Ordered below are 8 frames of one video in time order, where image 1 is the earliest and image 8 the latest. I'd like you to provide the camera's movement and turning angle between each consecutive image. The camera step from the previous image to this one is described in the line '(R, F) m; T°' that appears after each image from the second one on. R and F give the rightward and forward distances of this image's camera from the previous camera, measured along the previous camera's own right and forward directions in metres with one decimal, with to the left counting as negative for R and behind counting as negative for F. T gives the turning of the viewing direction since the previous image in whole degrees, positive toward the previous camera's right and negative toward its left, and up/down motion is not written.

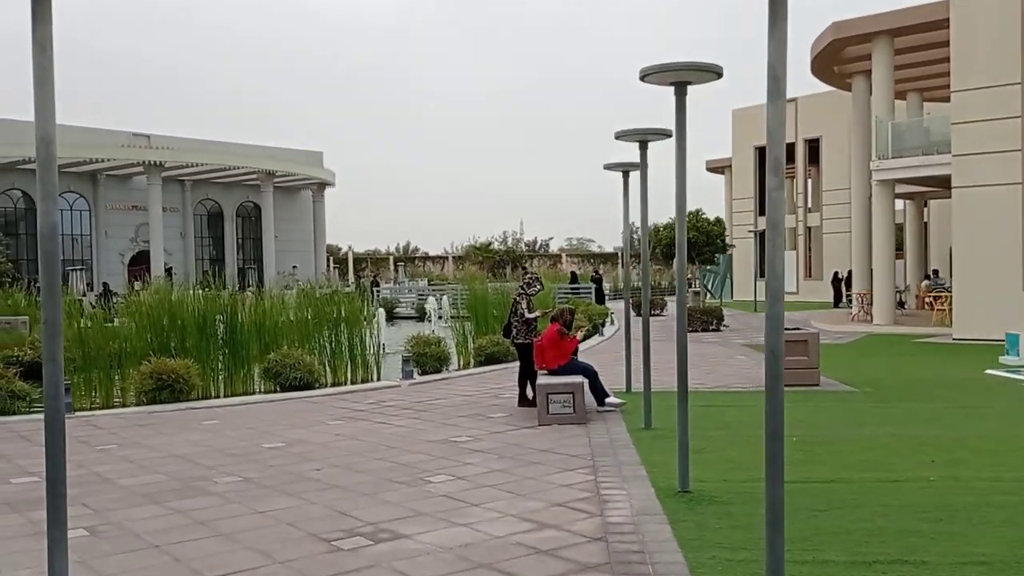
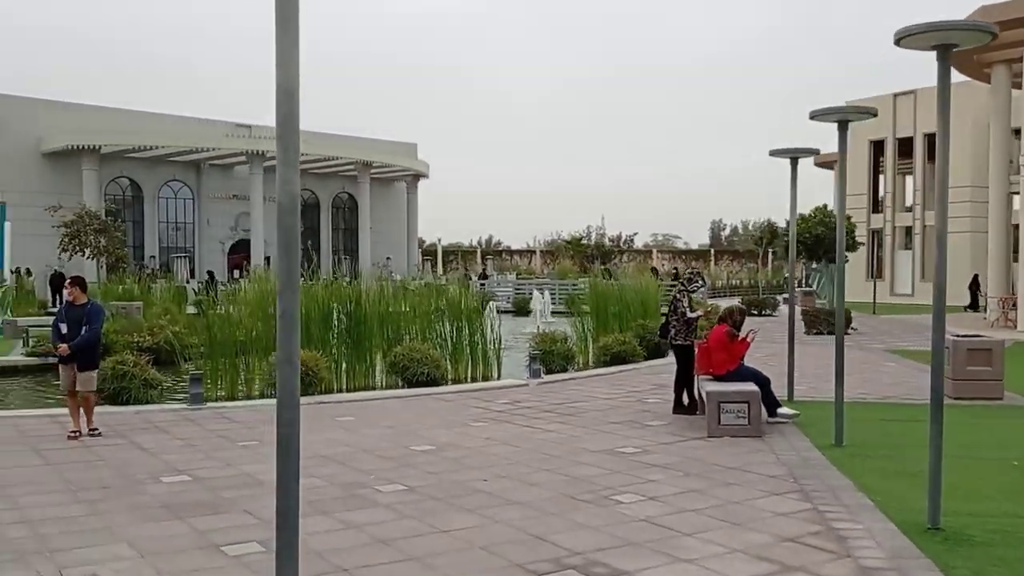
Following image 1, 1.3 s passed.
(-0.8, +0.7) m; -5°
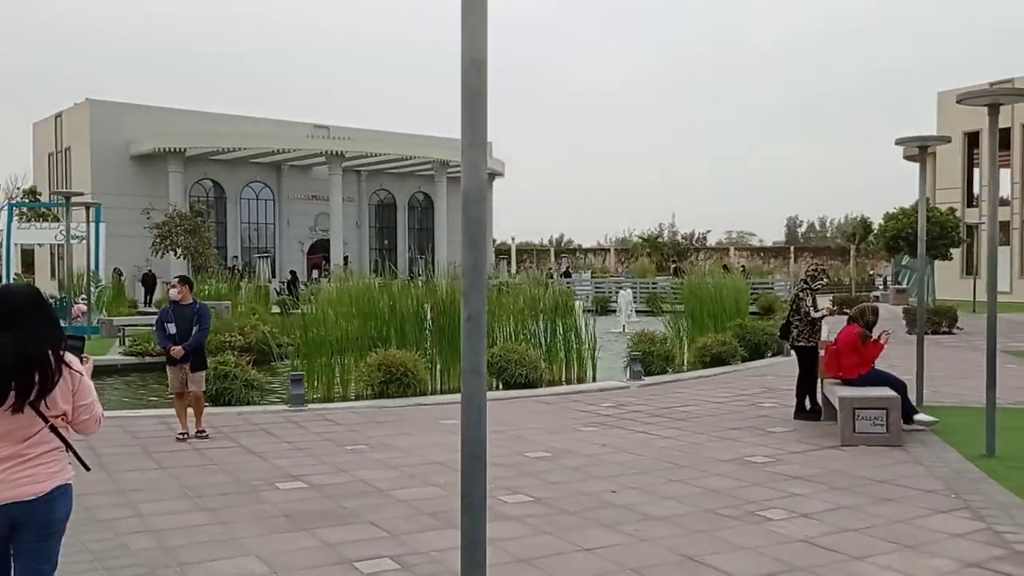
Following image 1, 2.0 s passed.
(-0.4, +0.4) m; -4°
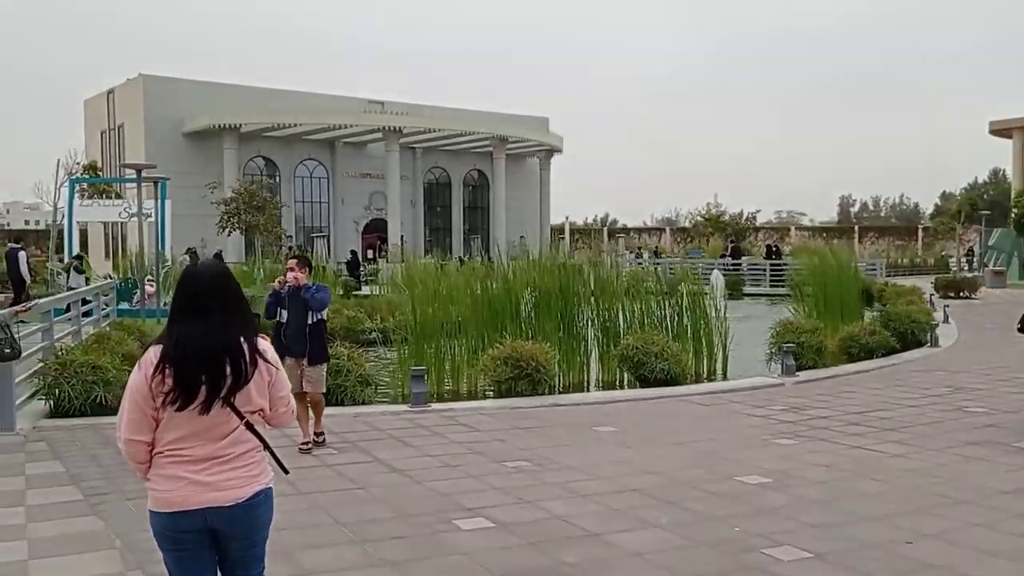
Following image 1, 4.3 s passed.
(-1.2, +1.5) m; -2°
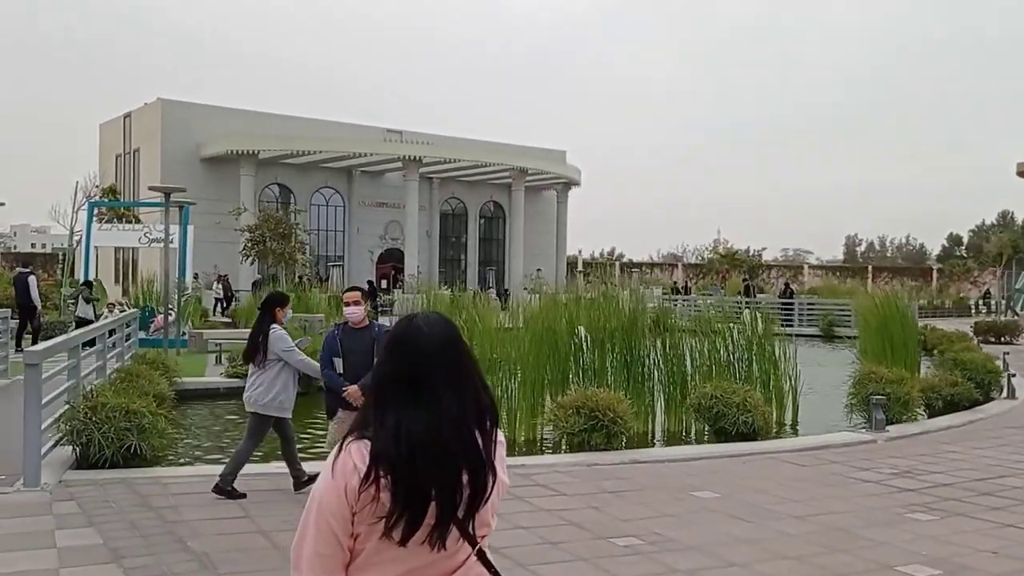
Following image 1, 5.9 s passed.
(-0.7, +0.9) m; 0°
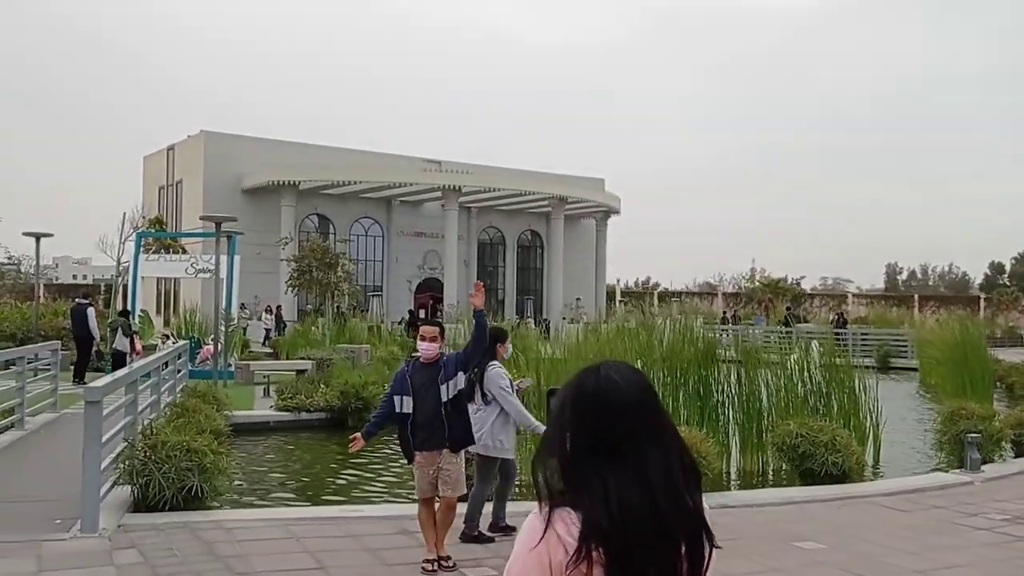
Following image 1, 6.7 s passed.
(-0.4, +0.4) m; -2°
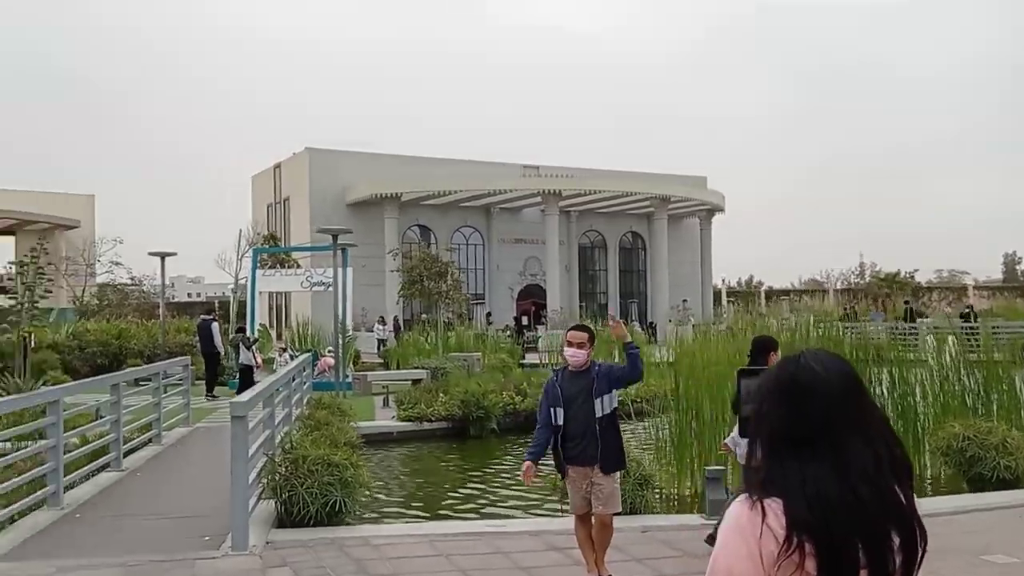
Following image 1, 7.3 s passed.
(-0.4, +0.3) m; -6°
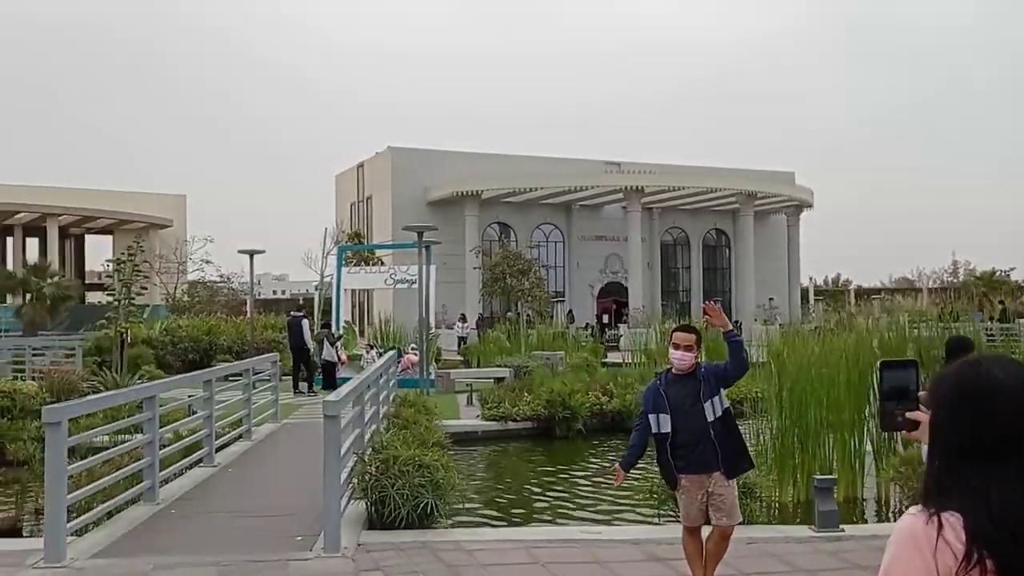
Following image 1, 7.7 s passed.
(-0.1, +0.2) m; -5°
